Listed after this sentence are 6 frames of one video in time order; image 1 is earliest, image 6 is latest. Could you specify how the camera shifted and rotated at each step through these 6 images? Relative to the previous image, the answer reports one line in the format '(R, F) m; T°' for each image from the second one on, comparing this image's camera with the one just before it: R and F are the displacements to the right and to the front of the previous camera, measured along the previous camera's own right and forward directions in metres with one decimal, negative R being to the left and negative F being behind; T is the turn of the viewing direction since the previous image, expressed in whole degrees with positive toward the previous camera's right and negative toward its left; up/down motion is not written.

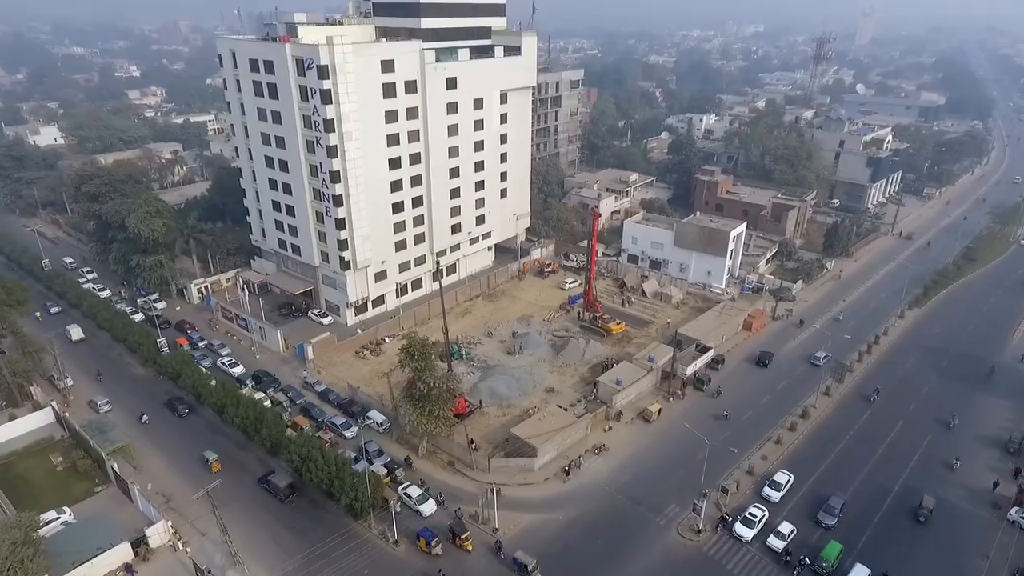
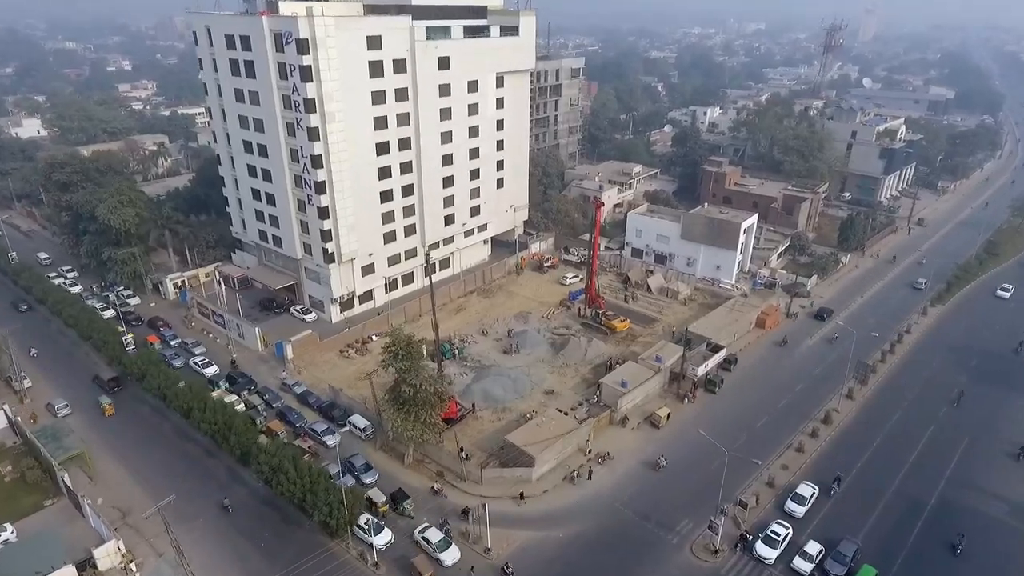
(+0.3, +4.0) m; 0°
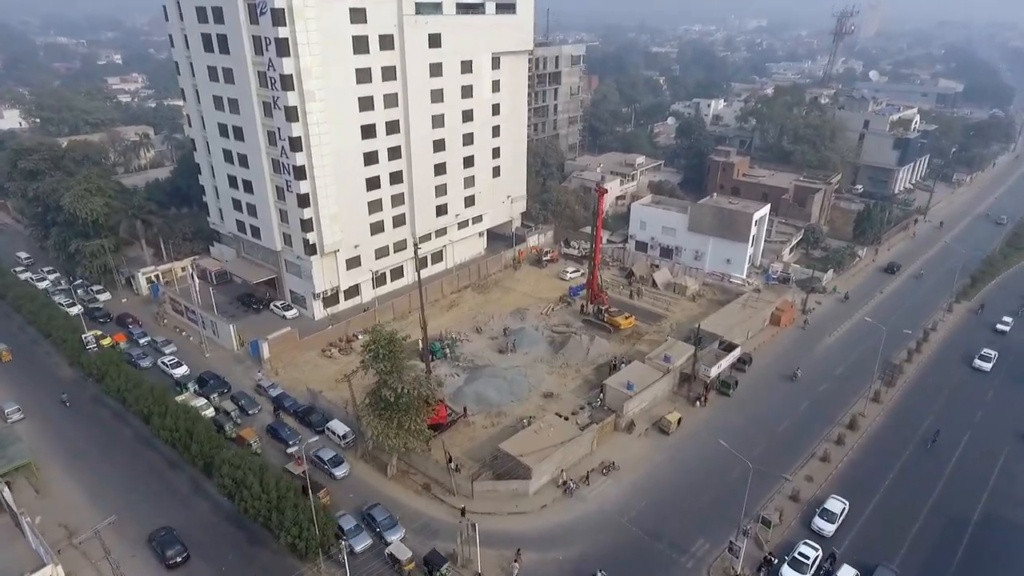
(+0.3, +3.9) m; 0°
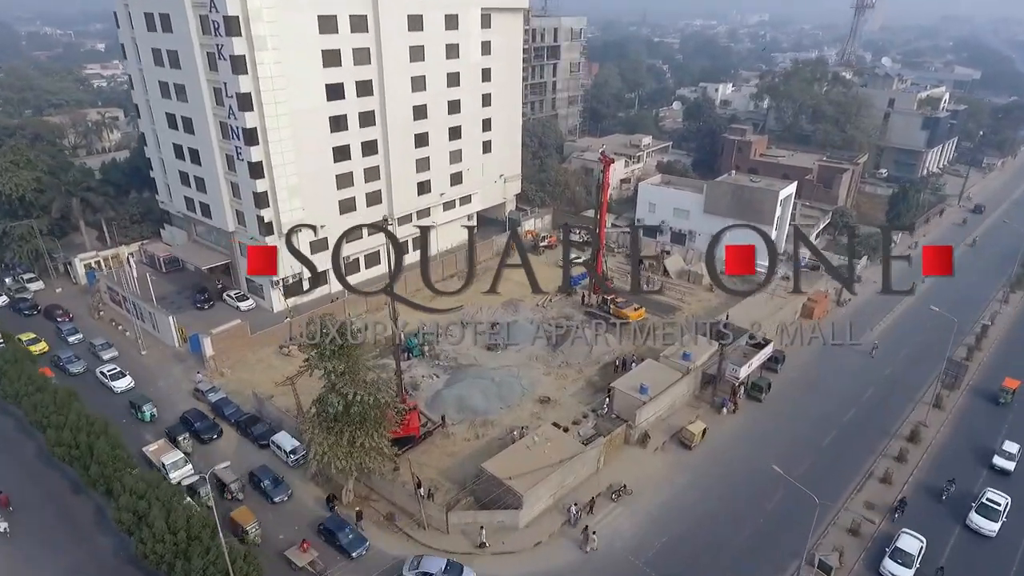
(+0.6, +7.1) m; 0°
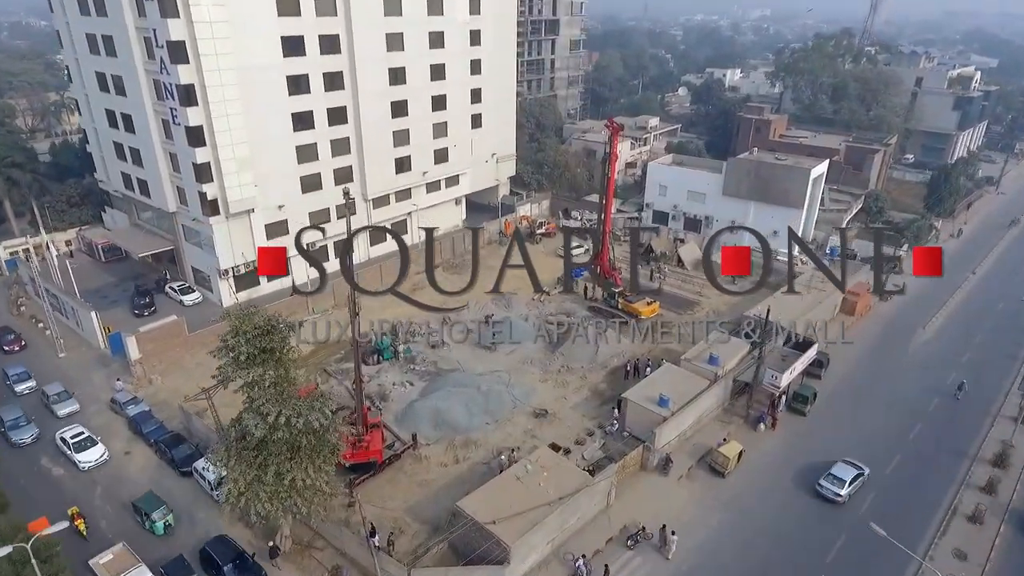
(+0.5, +6.5) m; 0°
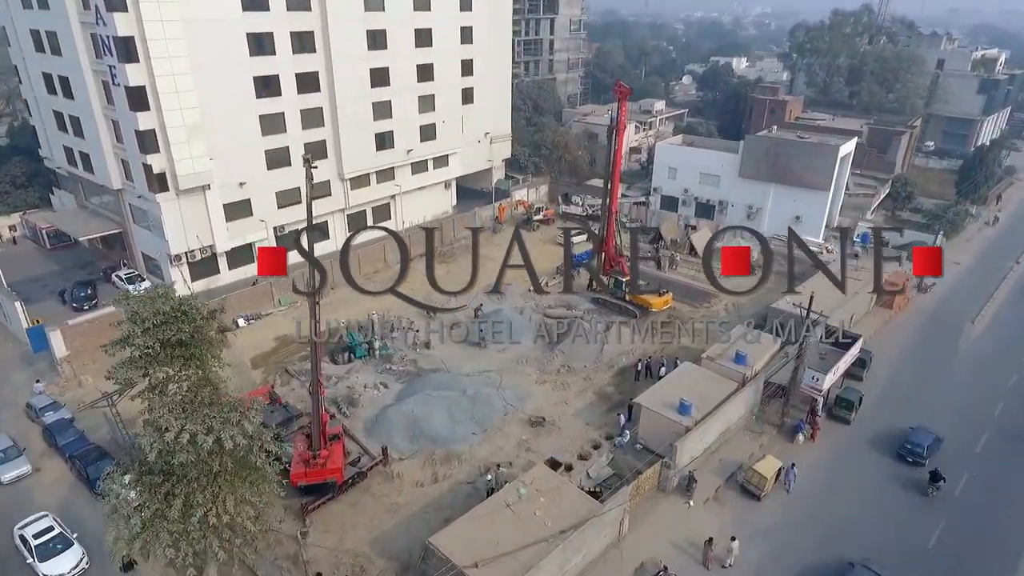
(+0.3, +4.5) m; 0°
